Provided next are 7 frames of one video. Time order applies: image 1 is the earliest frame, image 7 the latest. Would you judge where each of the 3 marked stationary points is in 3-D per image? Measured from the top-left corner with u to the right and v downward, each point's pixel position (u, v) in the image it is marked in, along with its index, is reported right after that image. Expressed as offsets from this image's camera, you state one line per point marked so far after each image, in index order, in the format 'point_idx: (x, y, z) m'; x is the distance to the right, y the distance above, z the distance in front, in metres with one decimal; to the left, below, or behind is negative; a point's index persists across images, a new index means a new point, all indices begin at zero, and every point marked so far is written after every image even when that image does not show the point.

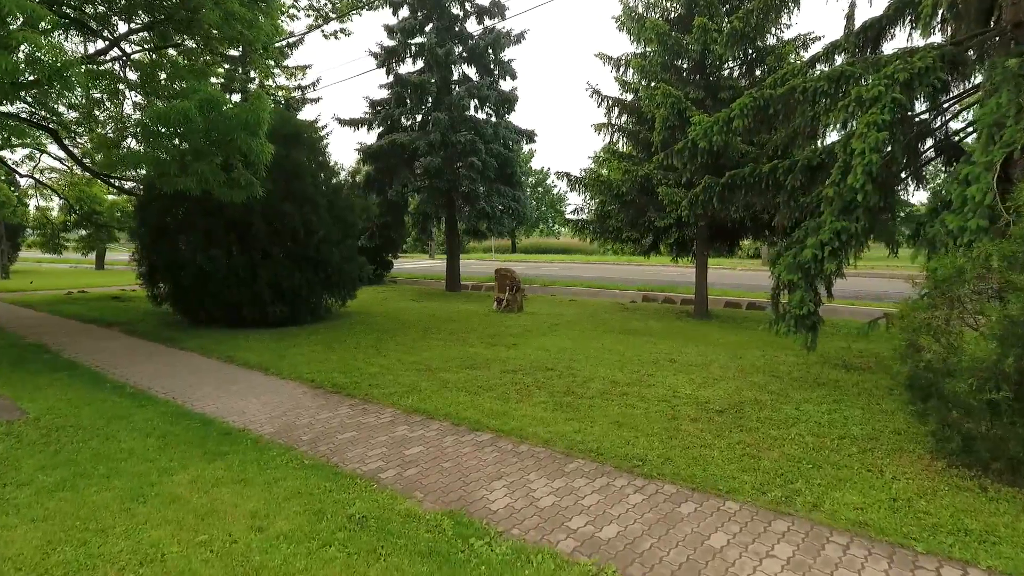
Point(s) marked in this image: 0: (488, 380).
0: (-0.2, -0.7, +6.4) m
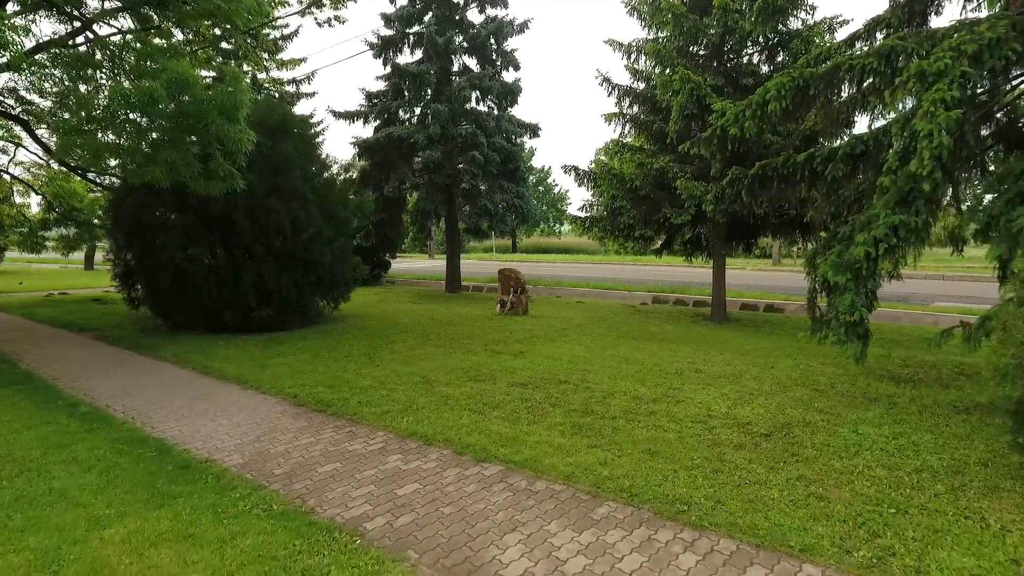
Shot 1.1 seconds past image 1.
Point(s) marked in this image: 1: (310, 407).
0: (-0.1, -0.8, +5.6) m
1: (-1.3, -0.8, +5.4) m
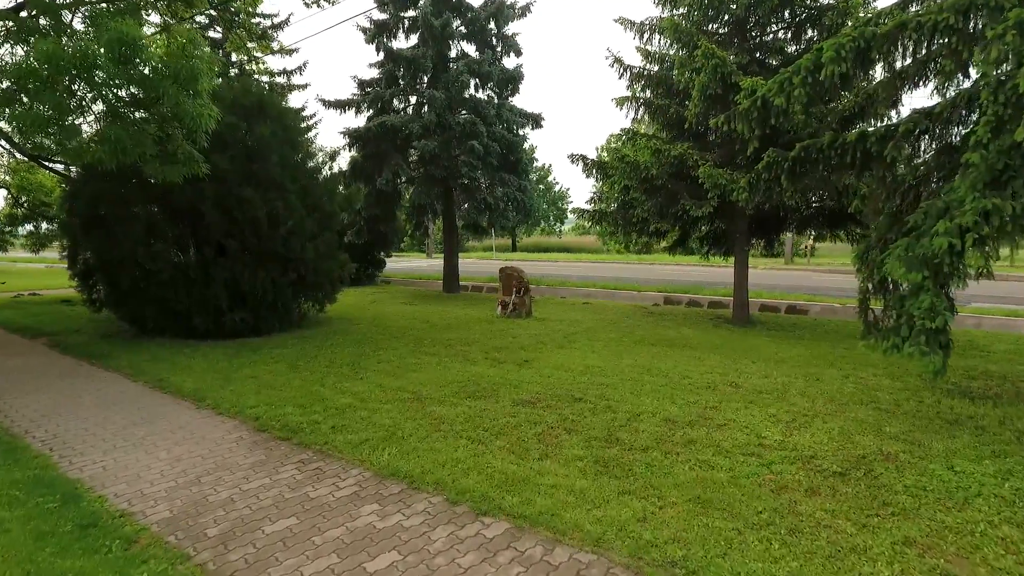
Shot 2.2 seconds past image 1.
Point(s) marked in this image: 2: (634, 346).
0: (-0.1, -0.8, +4.7) m
1: (-1.3, -0.8, +4.5) m
2: (+1.2, -0.6, +8.1) m
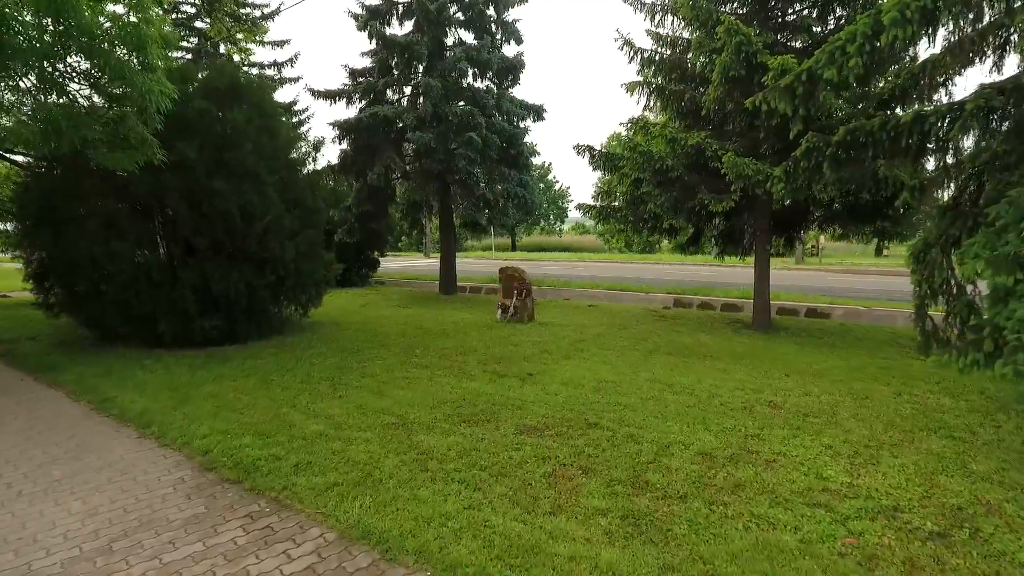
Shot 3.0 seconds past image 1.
0: (-0.1, -0.8, +3.8) m
1: (-1.3, -0.8, +3.6) m
2: (+1.2, -0.6, +7.2) m
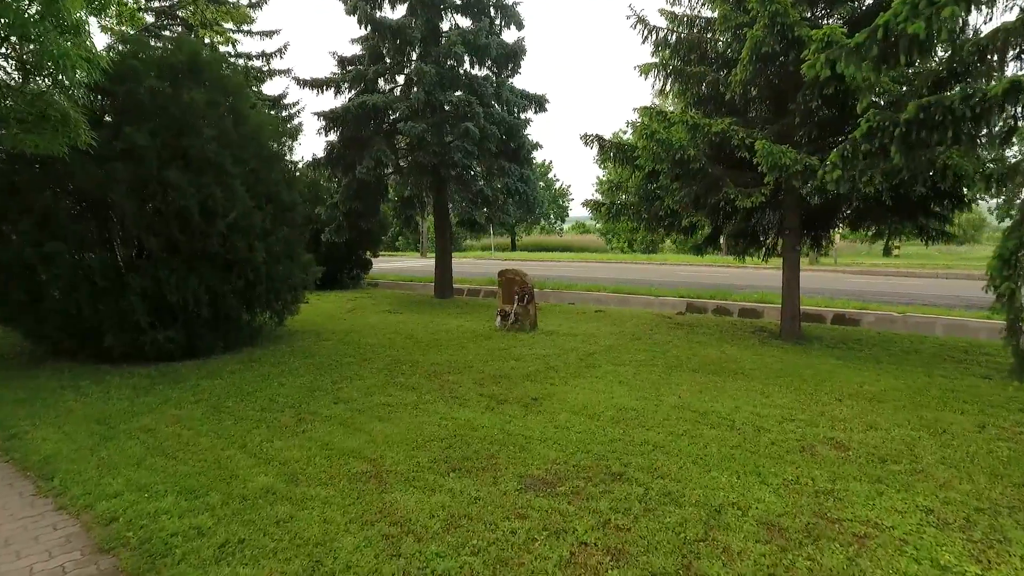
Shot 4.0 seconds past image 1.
0: (-0.1, -0.8, +2.9) m
1: (-1.3, -0.9, +2.7) m
2: (+1.2, -0.7, +6.3) m
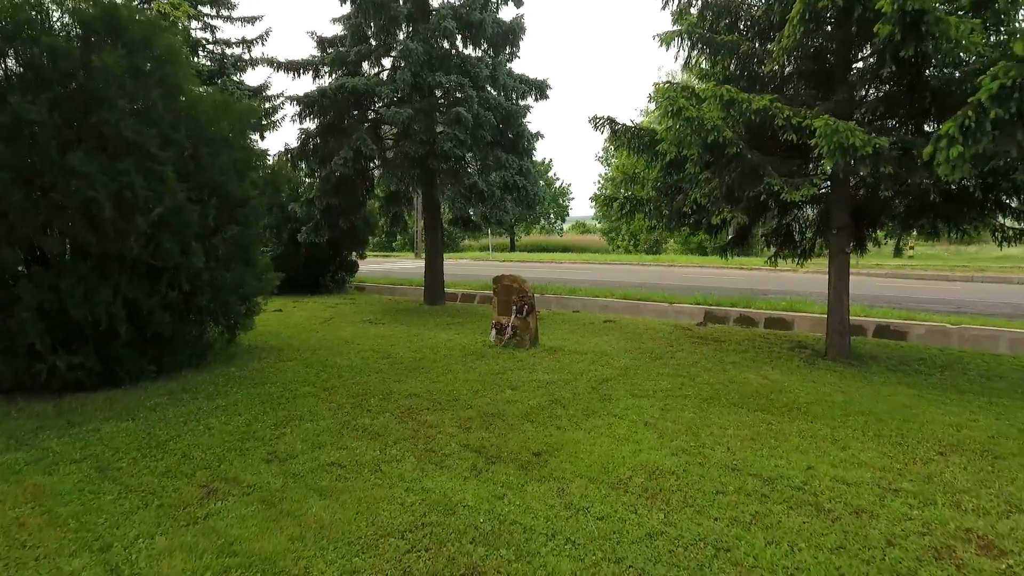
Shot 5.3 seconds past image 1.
0: (-0.1, -0.9, +1.6) m
1: (-1.3, -1.0, +1.4) m
2: (+1.2, -0.7, +5.0) m
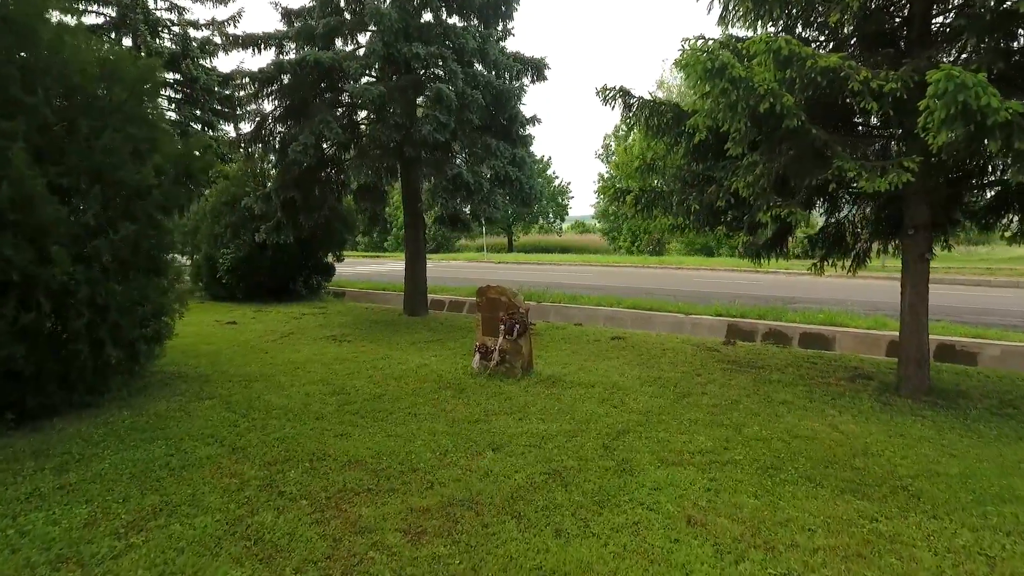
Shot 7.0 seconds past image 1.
0: (-0.2, -1.0, 0.0) m
1: (-1.4, -1.1, -0.2) m
2: (+1.1, -0.9, +3.4) m
